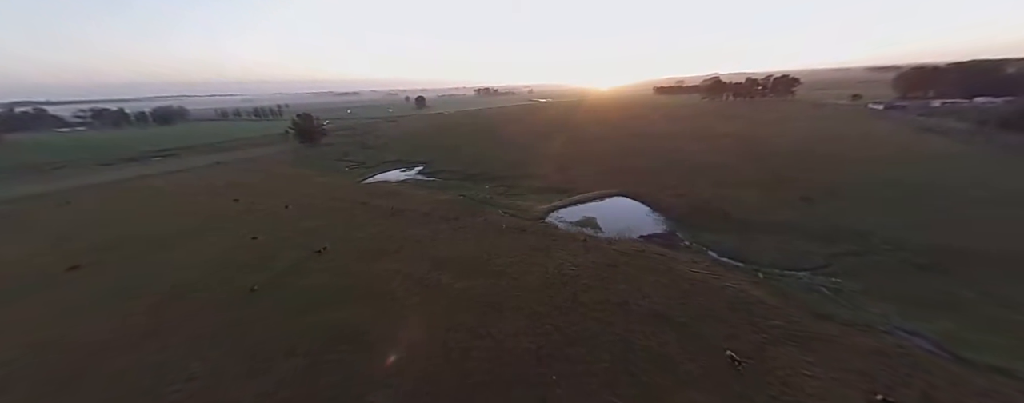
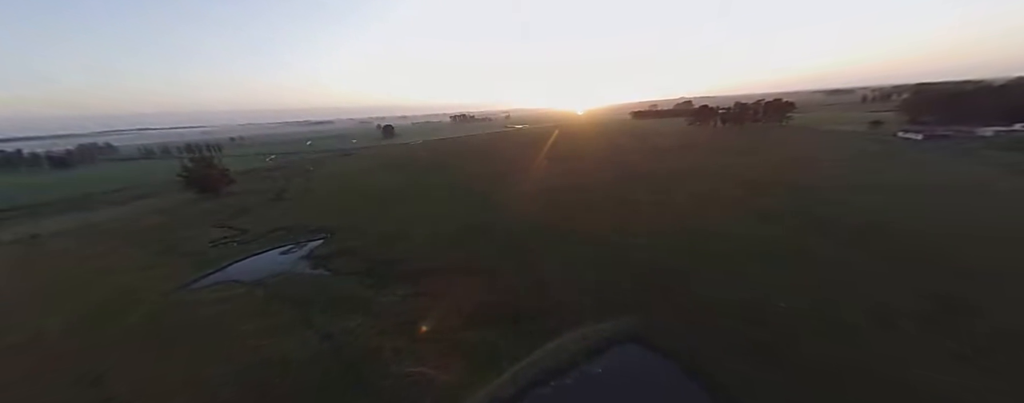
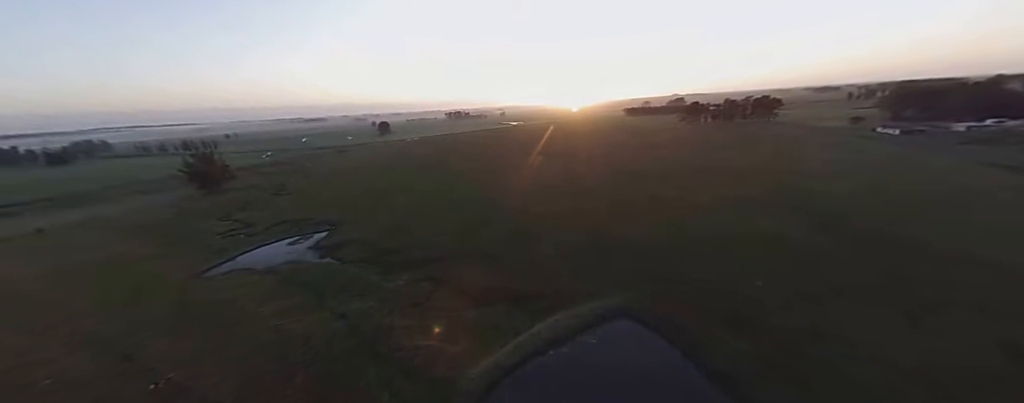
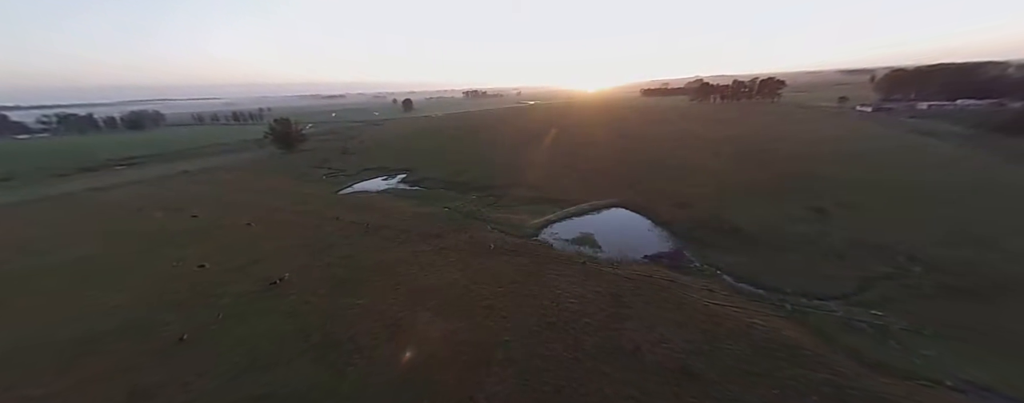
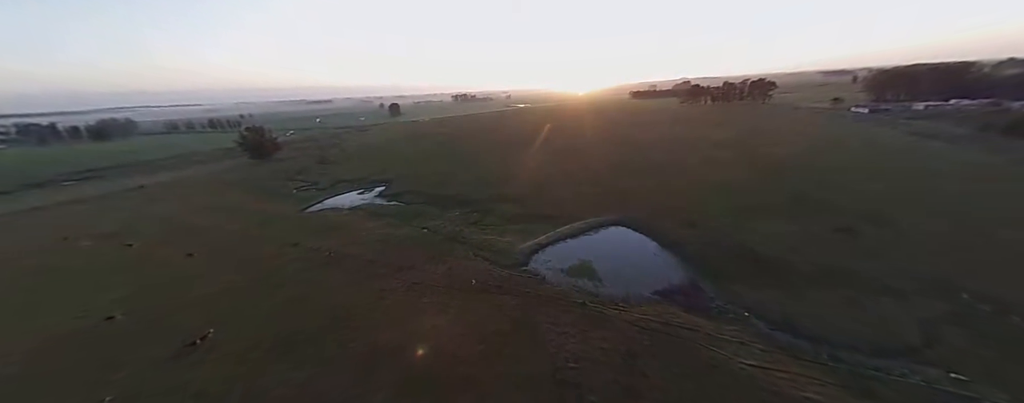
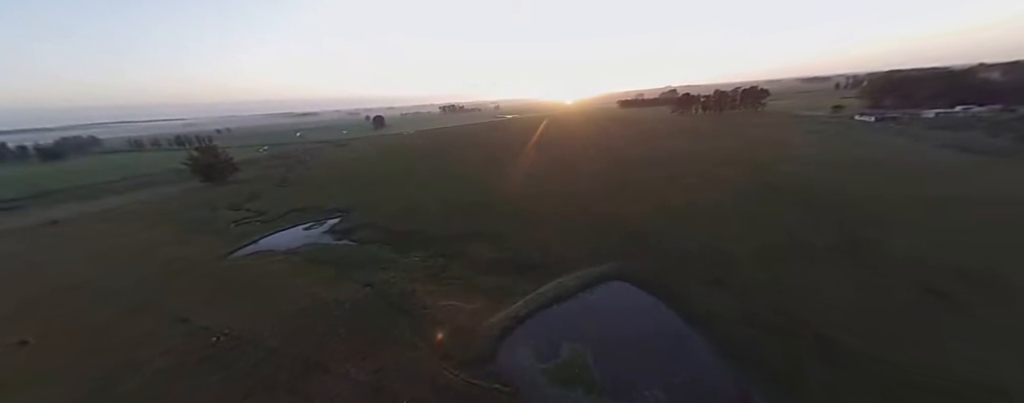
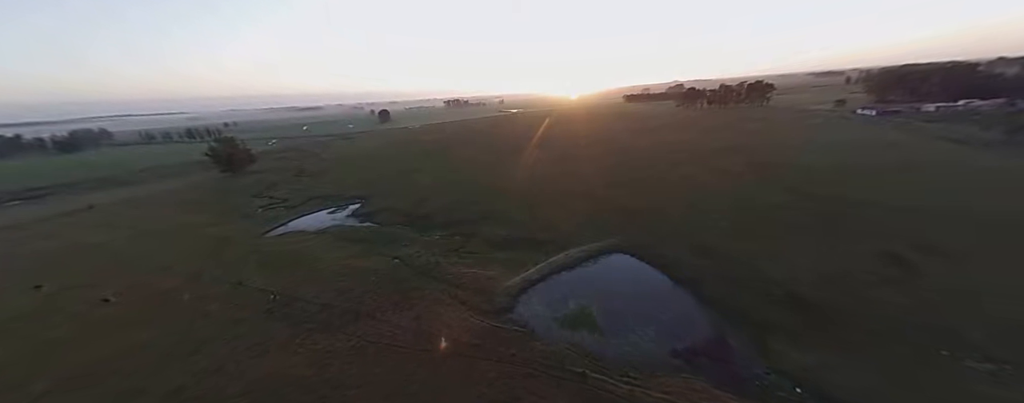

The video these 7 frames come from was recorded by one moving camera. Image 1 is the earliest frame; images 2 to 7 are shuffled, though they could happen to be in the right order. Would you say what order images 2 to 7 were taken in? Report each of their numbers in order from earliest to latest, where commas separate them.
4, 5, 7, 6, 3, 2
